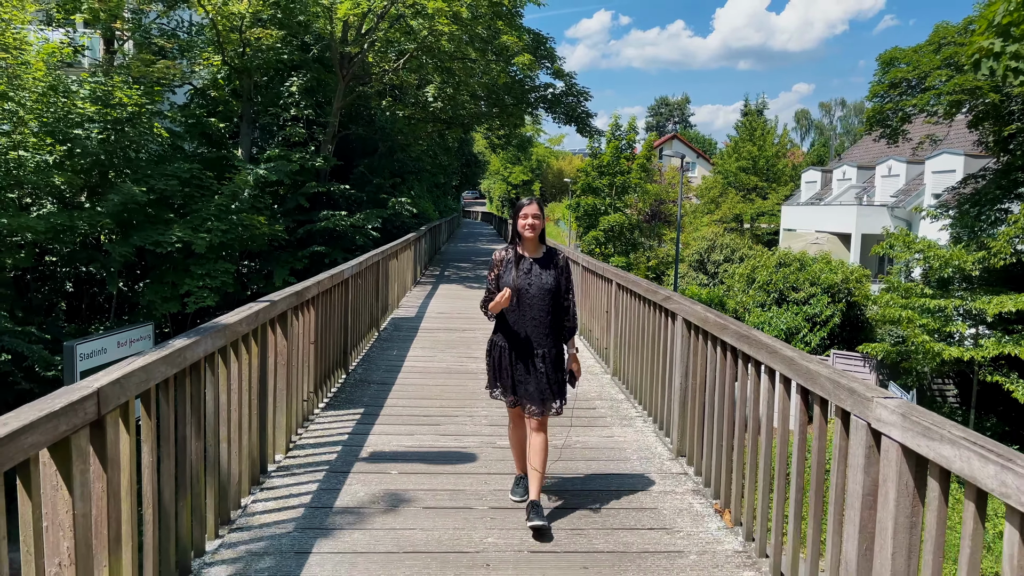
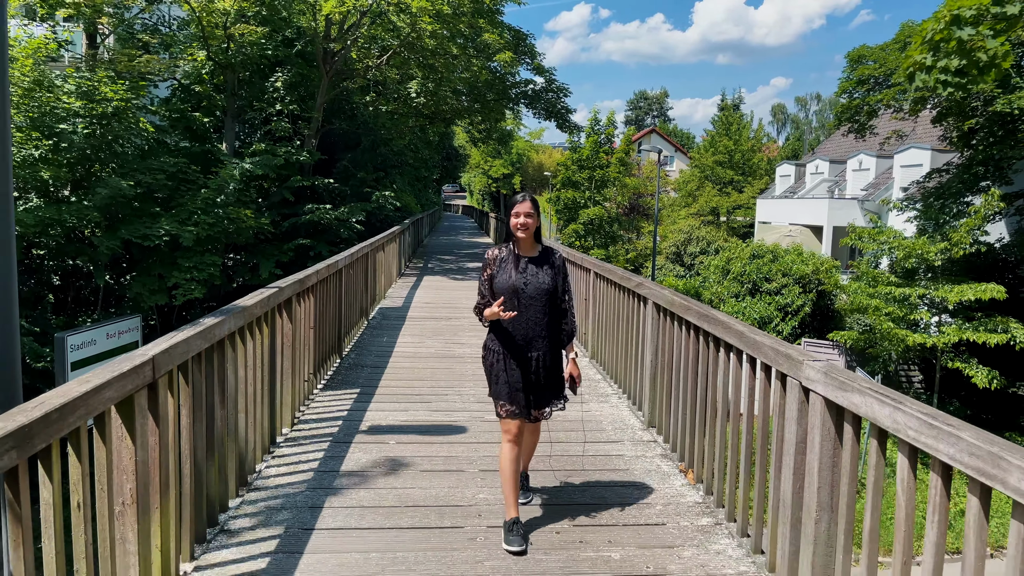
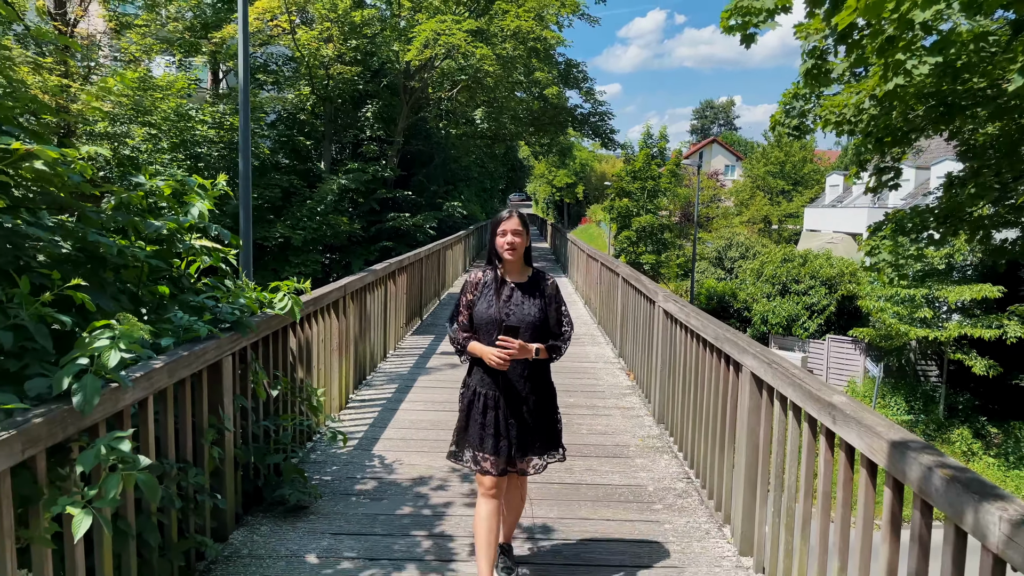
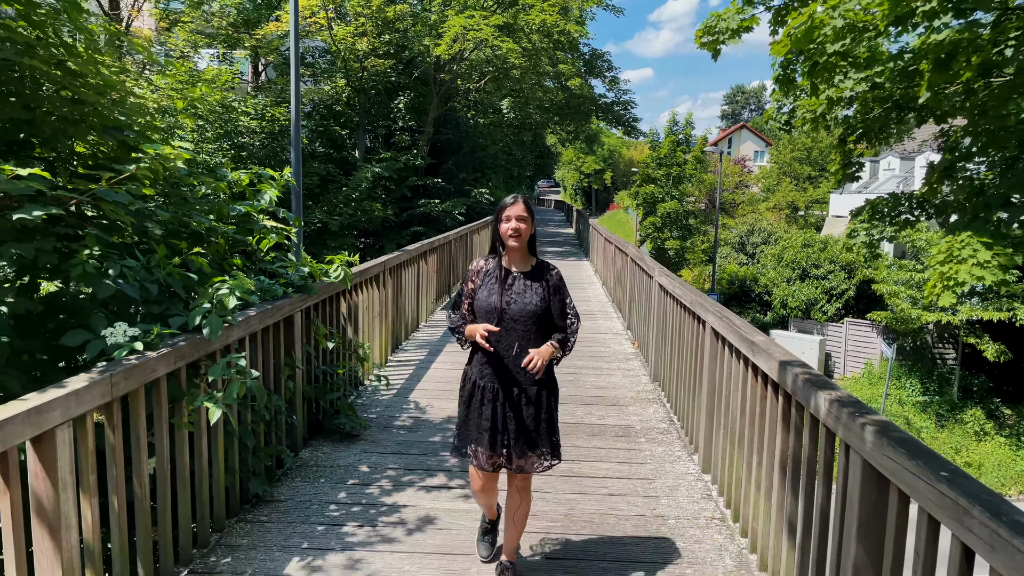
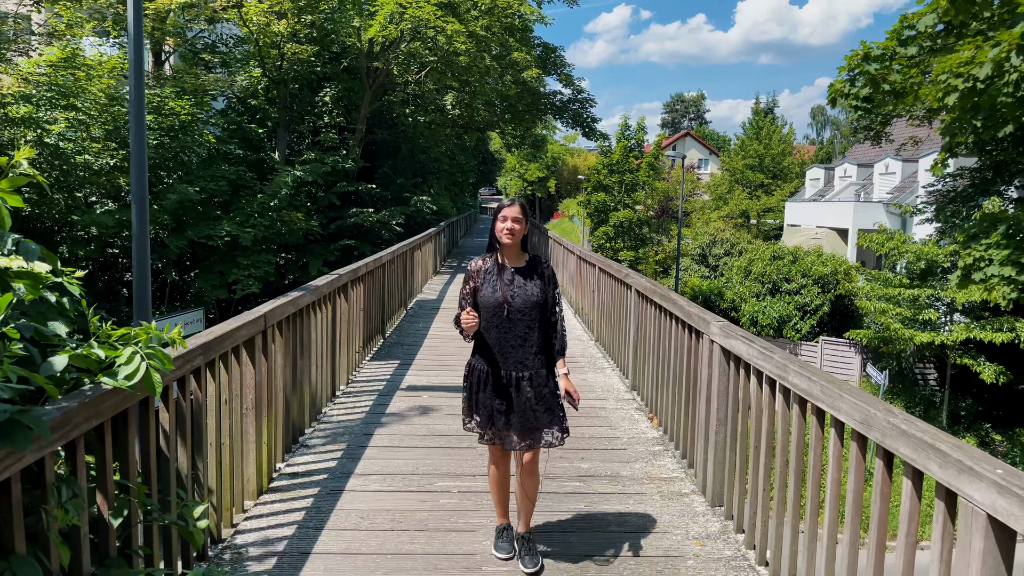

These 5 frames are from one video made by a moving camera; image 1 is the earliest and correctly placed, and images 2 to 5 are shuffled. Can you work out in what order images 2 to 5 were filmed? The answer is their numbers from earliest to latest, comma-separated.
2, 5, 3, 4
